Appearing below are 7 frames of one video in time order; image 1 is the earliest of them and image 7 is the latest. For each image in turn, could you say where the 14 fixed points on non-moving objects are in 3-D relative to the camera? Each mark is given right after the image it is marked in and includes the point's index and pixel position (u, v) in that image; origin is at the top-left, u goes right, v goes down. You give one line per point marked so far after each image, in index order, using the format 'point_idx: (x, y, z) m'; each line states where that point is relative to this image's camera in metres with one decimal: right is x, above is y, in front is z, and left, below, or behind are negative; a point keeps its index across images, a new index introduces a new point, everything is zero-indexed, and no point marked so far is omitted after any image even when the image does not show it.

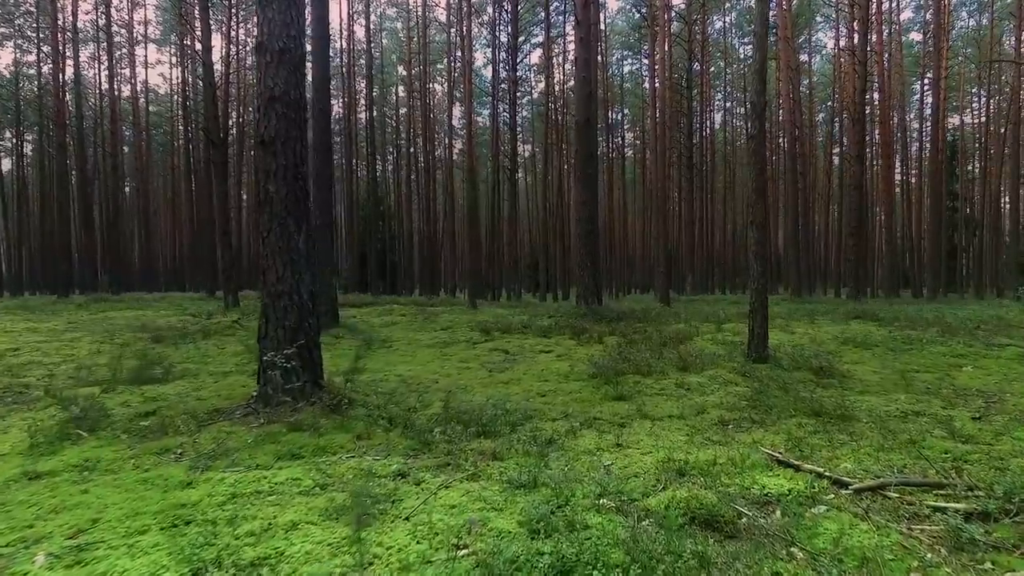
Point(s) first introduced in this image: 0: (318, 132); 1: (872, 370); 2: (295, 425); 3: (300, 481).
0: (-2.8, +2.2, +8.9) m
1: (+3.2, -0.7, +5.5) m
2: (-1.1, -0.7, +3.3) m
3: (-0.9, -0.8, +2.6) m
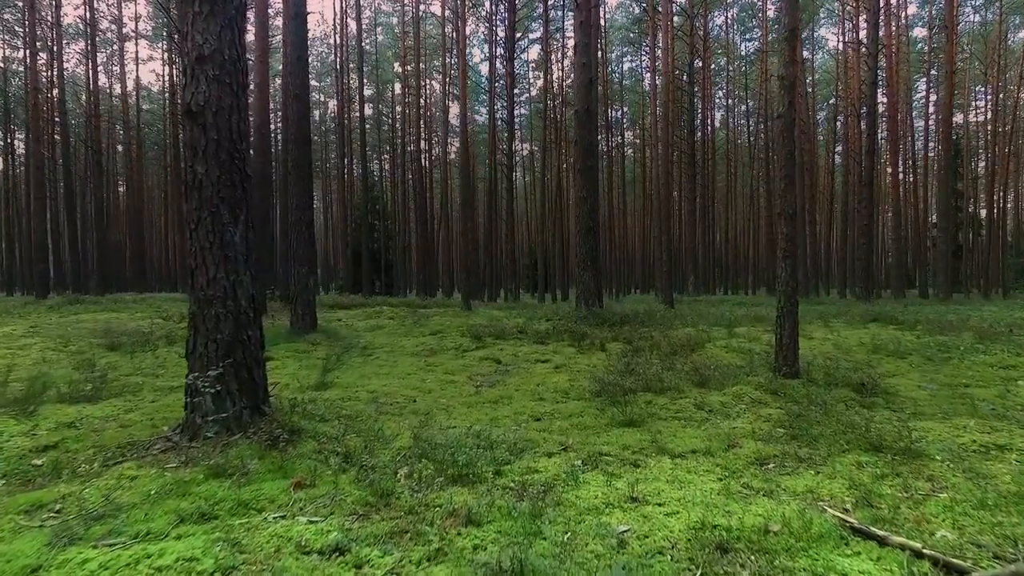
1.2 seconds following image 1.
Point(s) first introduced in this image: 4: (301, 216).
0: (-2.8, +2.2, +8.1) m
1: (+3.1, -0.7, +4.8) m
2: (-1.2, -0.8, +2.6) m
3: (-1.0, -0.8, +1.9) m
4: (-2.7, +0.9, +8.0) m
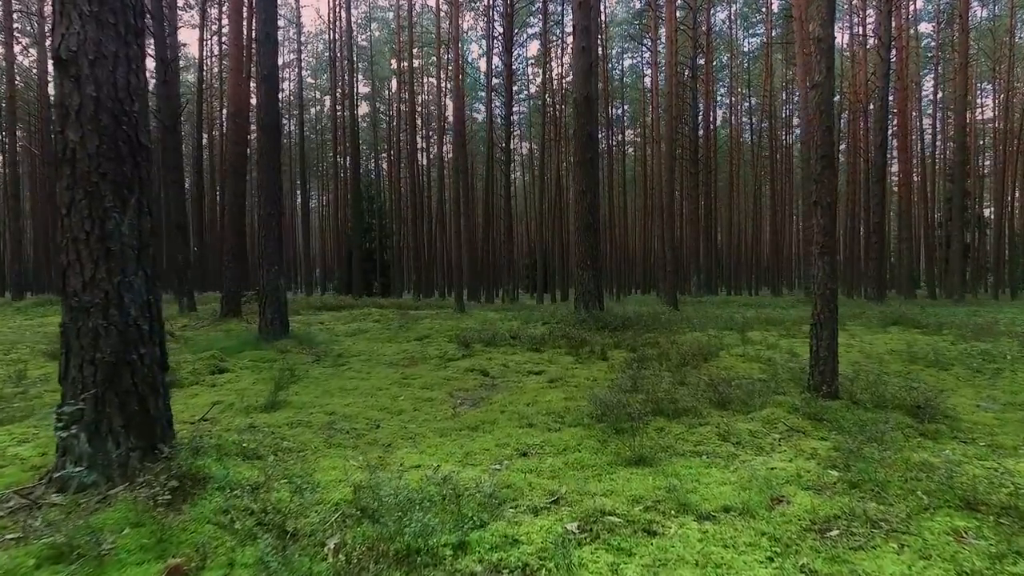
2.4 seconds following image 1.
0: (-2.9, +2.2, +7.4) m
1: (+3.0, -0.8, +4.0) m
2: (-1.3, -0.8, +1.8) m
3: (-1.1, -0.8, +1.1) m
4: (-2.8, +0.9, +7.3) m
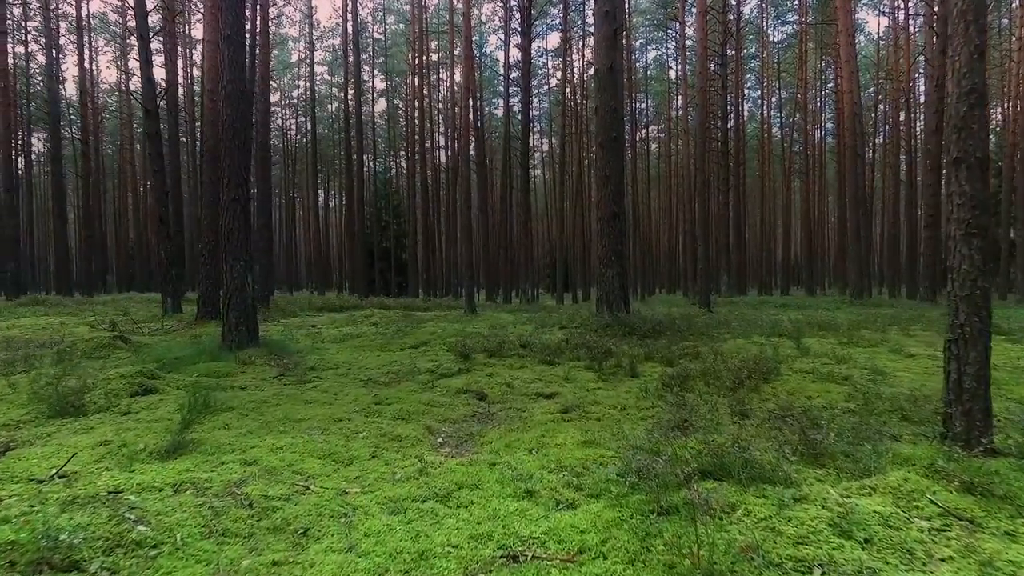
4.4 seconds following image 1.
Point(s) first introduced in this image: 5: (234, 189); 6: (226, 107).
0: (-2.8, +2.2, +6.3) m
1: (+3.0, -0.8, +2.7) m
2: (-1.4, -0.8, +0.7) m
3: (-1.2, -0.8, 0.0) m
4: (-2.7, +0.9, +6.2) m
5: (-2.8, +1.0, +6.2) m
6: (-2.9, +1.8, +6.3) m
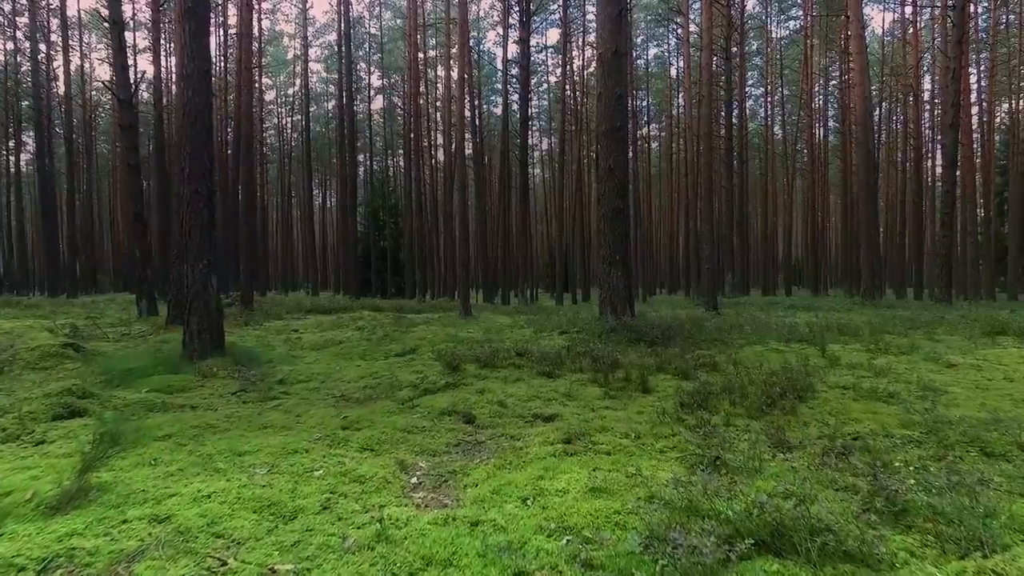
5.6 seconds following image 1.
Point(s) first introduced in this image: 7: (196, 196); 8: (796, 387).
0: (-2.9, +2.2, +5.6) m
1: (+3.0, -0.8, +2.1) m
2: (-1.5, -0.8, 0.0) m
3: (-1.2, -0.9, -0.7) m
4: (-2.8, +0.9, +5.5) m
5: (-2.8, +1.0, +5.5) m
6: (-2.9, +1.8, +5.6) m
7: (-2.8, +0.8, +5.6) m
8: (+1.9, -0.6, +4.0) m
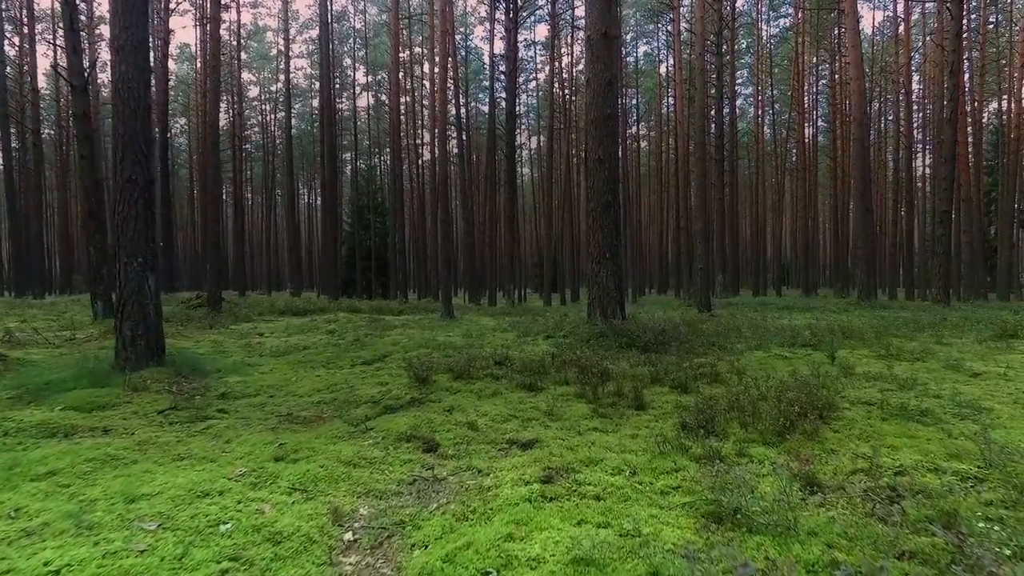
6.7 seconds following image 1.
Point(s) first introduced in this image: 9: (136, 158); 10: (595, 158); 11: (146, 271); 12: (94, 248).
0: (-3.1, +2.2, +5.0) m
1: (+2.8, -0.8, +1.5) m
2: (-1.5, -0.8, -0.6) m
3: (-1.3, -0.9, -1.3) m
4: (-3.0, +0.9, +4.9) m
5: (-3.0, +1.0, +4.9) m
6: (-3.1, +1.8, +5.0) m
7: (-3.0, +0.8, +4.9) m
8: (+1.7, -0.7, +3.5) m
9: (-3.0, +1.0, +4.9) m
10: (+1.0, +1.6, +7.6) m
11: (-2.9, +0.1, +4.9) m
12: (-6.3, +0.6, +9.4) m
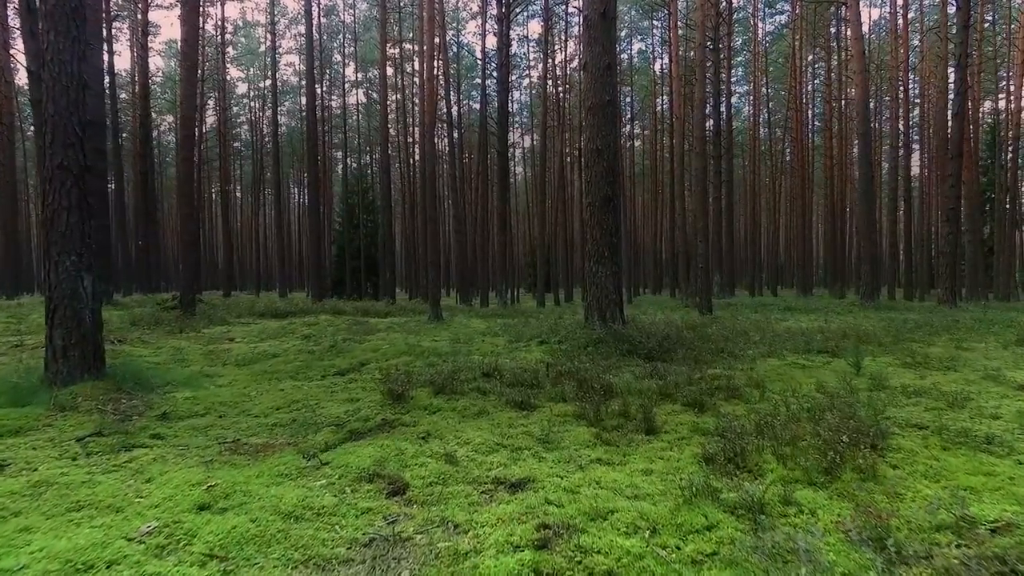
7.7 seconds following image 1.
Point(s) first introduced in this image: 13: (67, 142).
0: (-3.1, +2.1, +4.3) m
1: (+2.8, -0.8, +1.0) m
2: (-1.6, -0.8, -1.2) m
3: (-1.3, -0.9, -1.9) m
4: (-3.0, +0.9, +4.3) m
5: (-3.1, +0.9, +4.3) m
6: (-3.2, +1.8, +4.4) m
7: (-3.1, +0.8, +4.3) m
8: (+1.6, -0.7, +2.9) m
9: (-3.0, +1.0, +4.3) m
10: (+0.9, +1.6, +7.0) m
11: (-3.0, +0.1, +4.3) m
12: (-6.4, +0.6, +8.7) m
13: (-3.0, +1.0, +4.3) m
